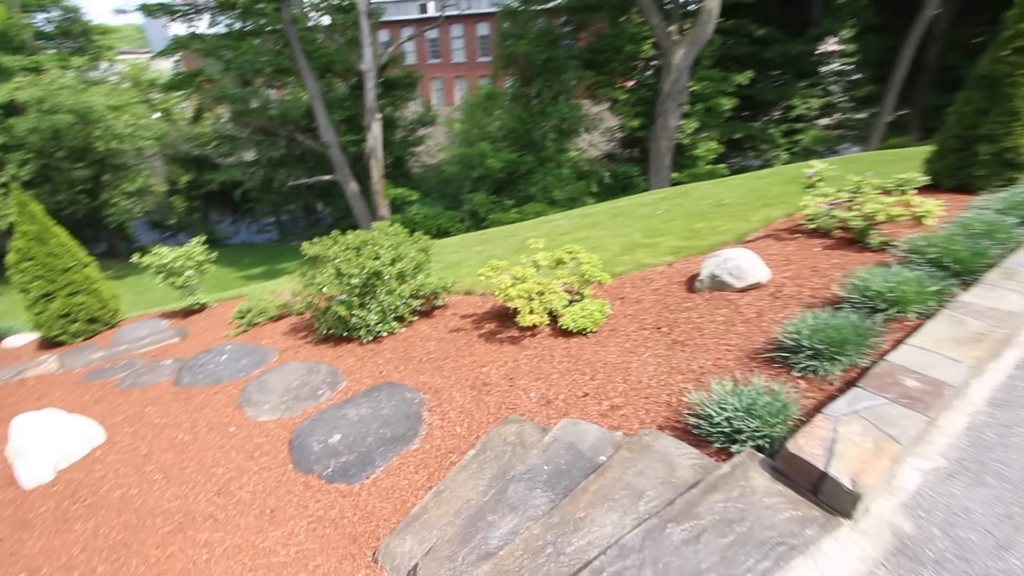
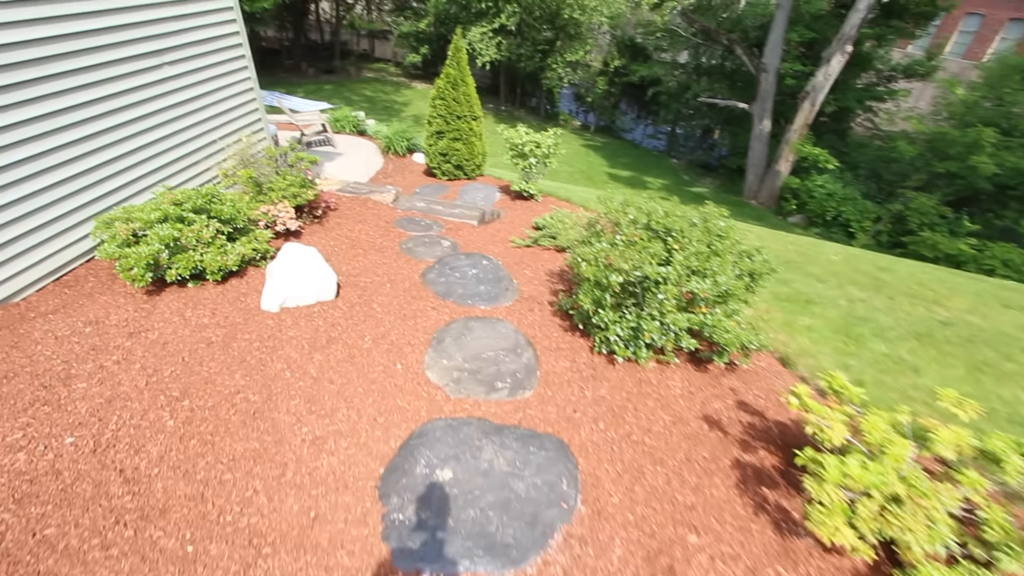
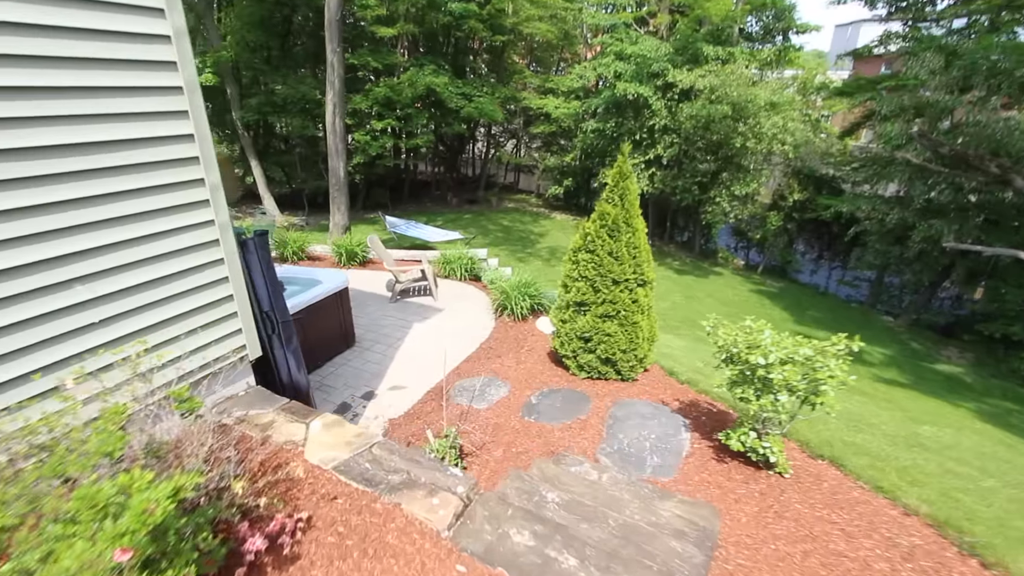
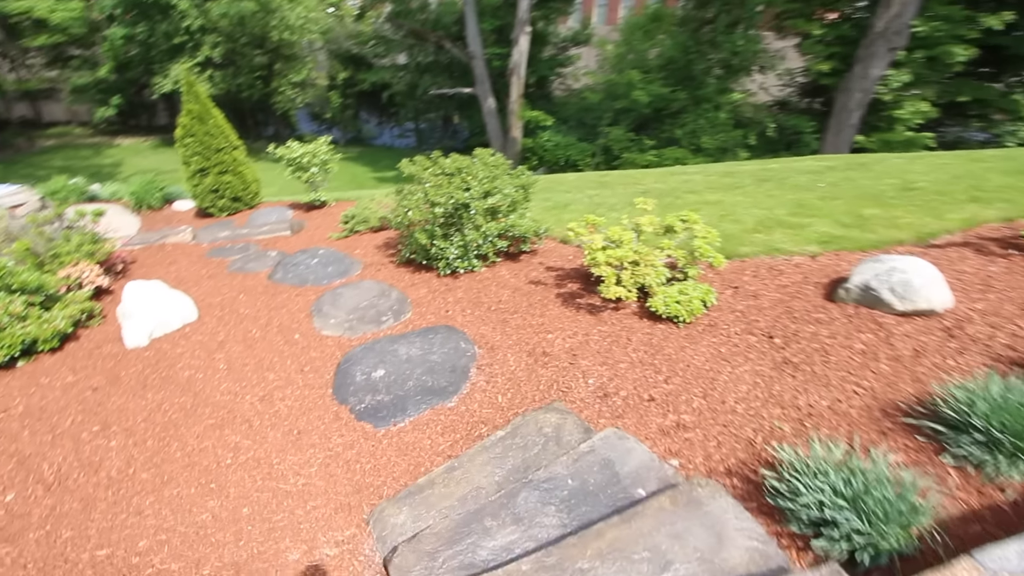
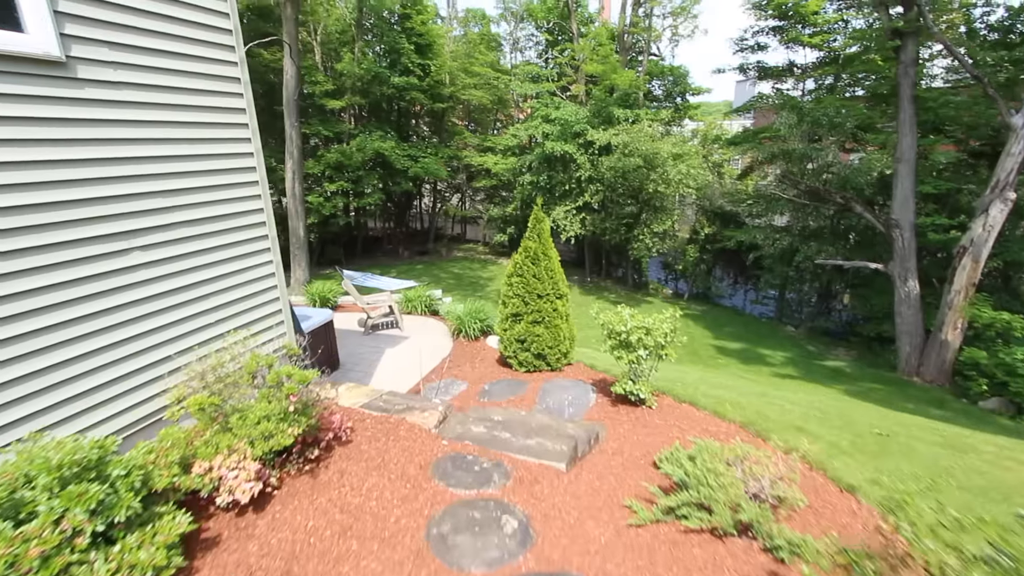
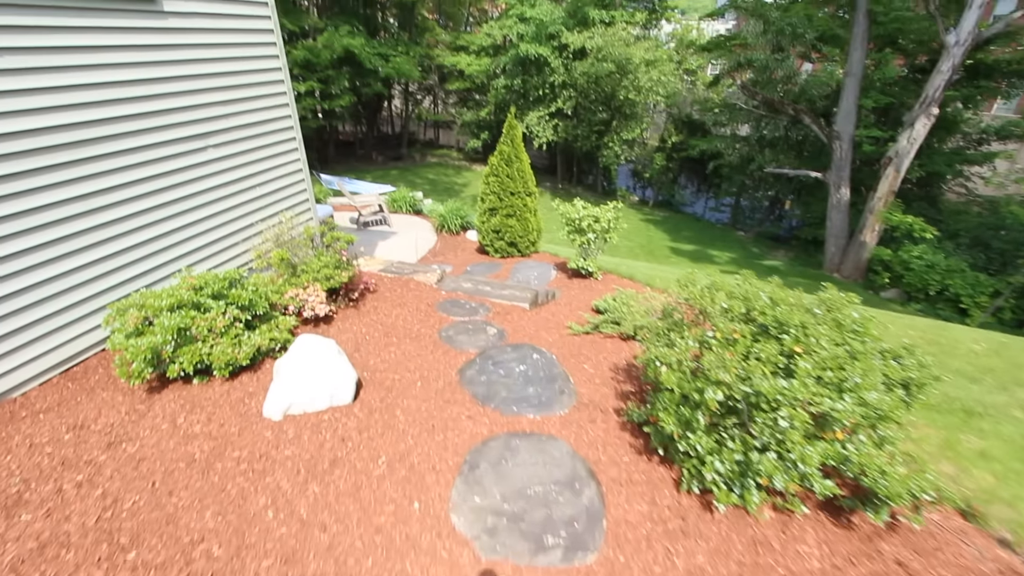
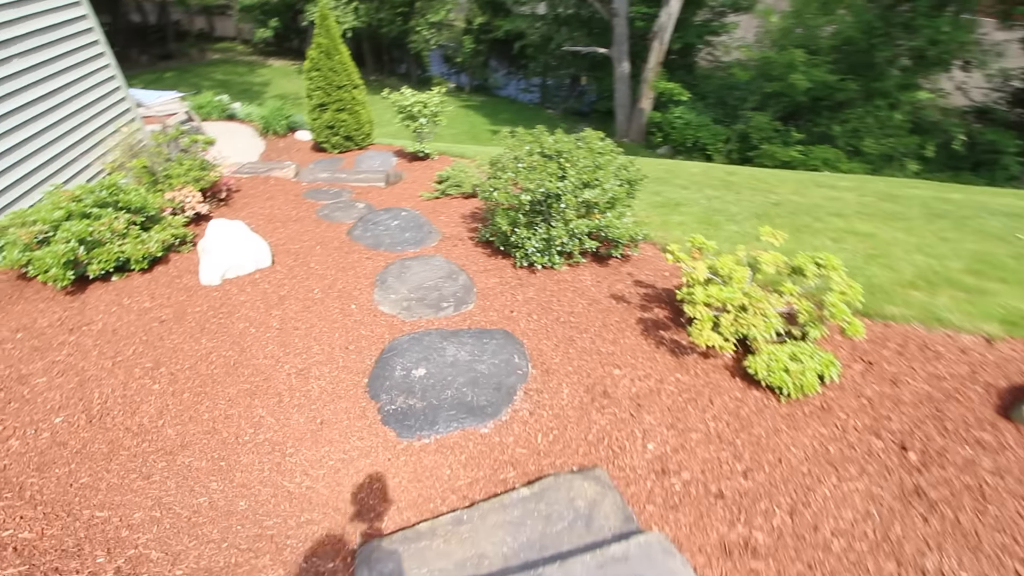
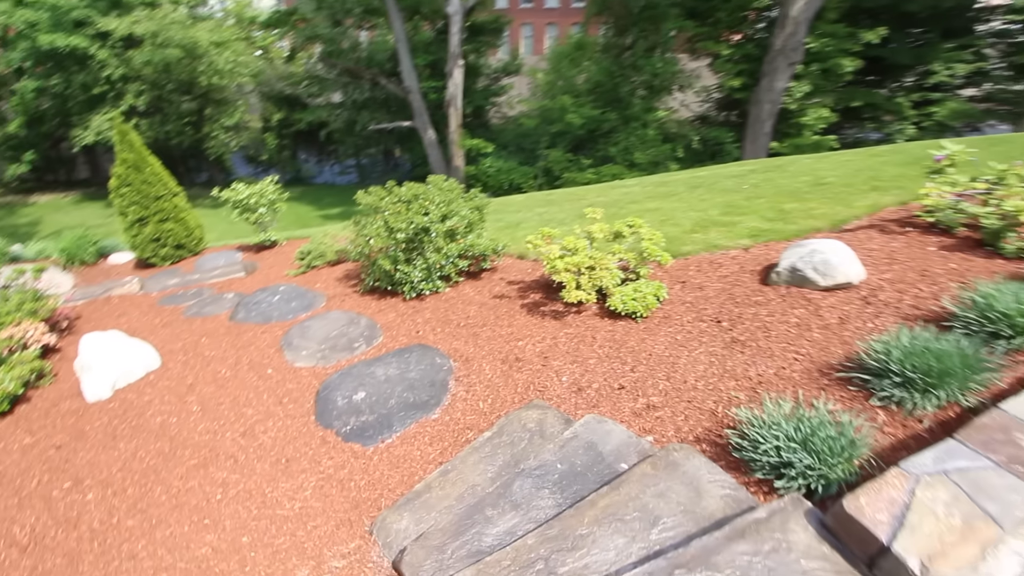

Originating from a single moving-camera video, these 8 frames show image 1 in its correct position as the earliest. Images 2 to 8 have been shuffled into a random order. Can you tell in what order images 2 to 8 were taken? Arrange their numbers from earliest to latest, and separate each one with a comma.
8, 4, 7, 2, 6, 5, 3
